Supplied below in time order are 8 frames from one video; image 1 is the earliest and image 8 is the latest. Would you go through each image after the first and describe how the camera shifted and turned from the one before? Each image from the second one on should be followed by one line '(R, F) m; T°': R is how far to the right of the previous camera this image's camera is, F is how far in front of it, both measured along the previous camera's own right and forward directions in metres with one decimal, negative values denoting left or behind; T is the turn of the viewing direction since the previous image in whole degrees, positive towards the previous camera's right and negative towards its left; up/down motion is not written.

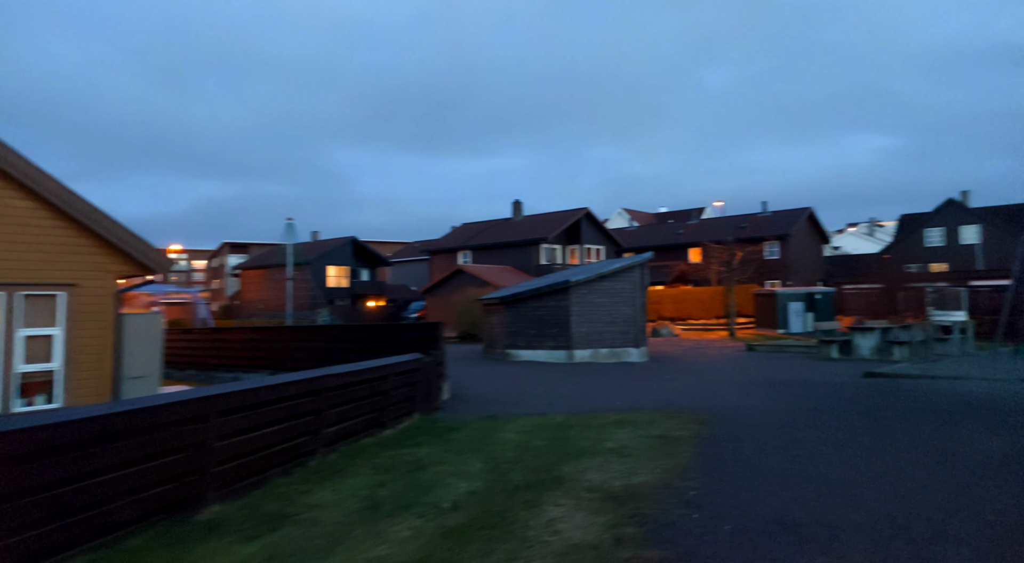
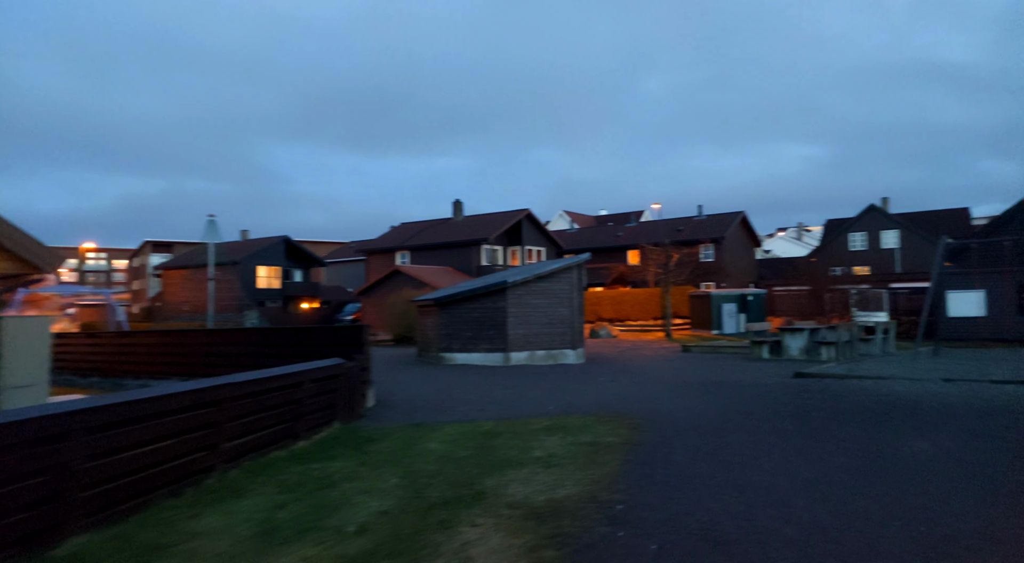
(+0.2, +0.4) m; +5°
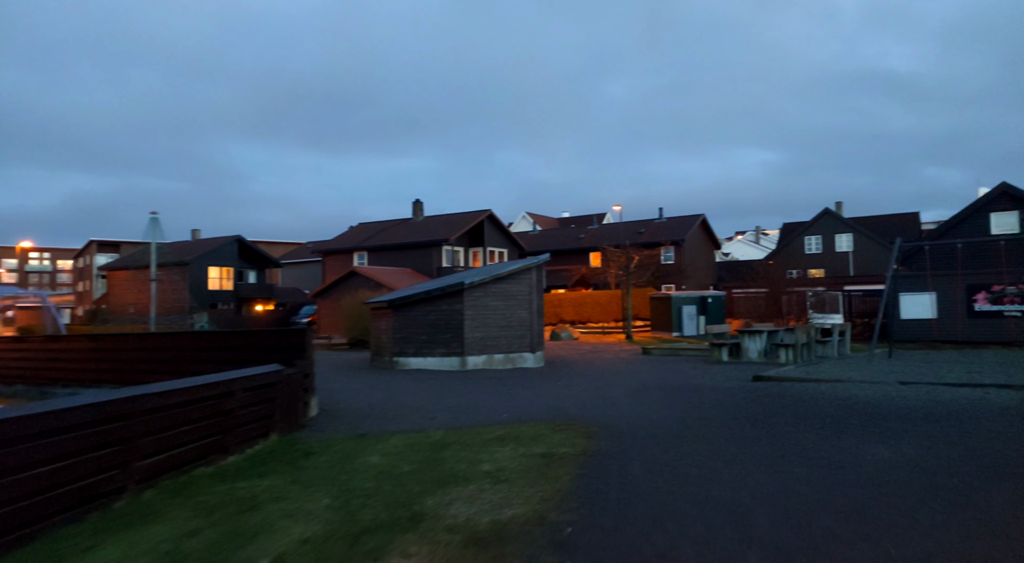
(+0.2, +0.5) m; +3°
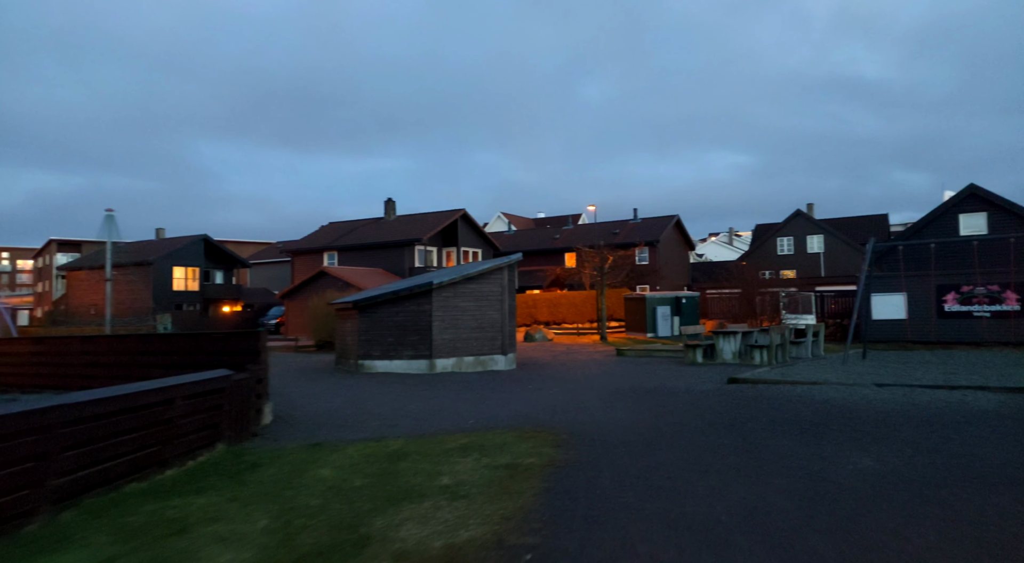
(+0.1, +0.5) m; +2°
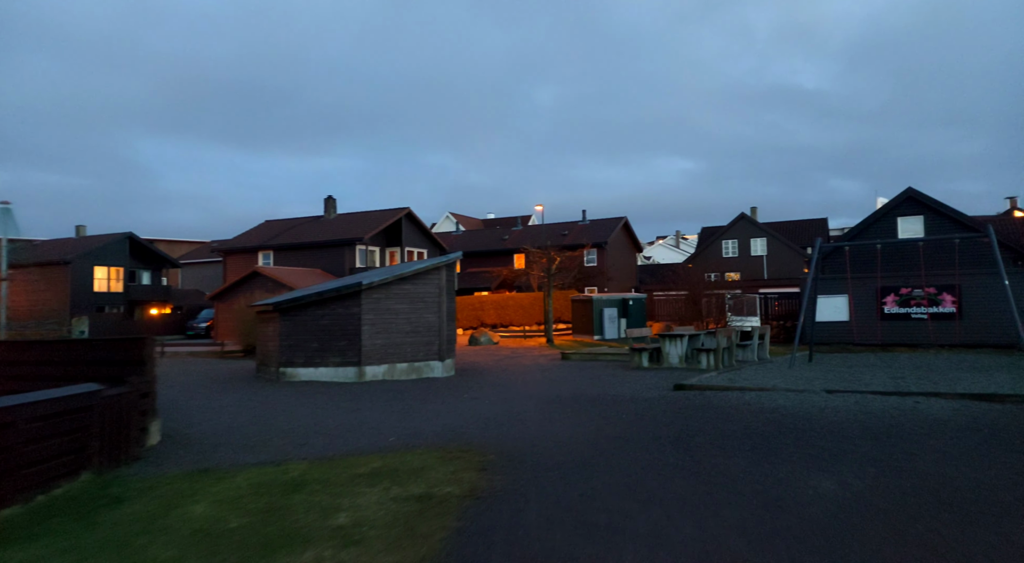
(+0.3, +1.0) m; +4°
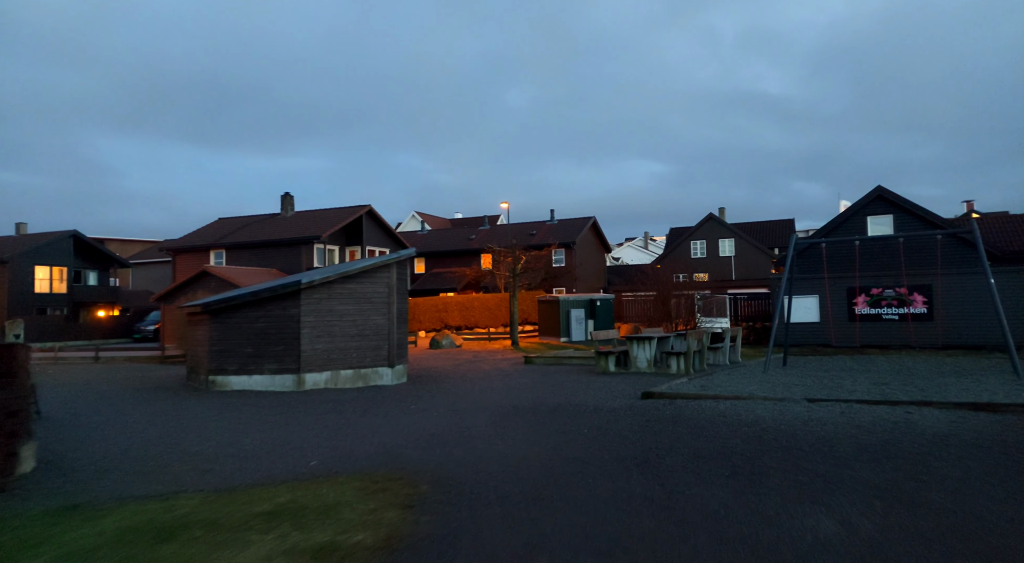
(+0.3, +1.3) m; +2°
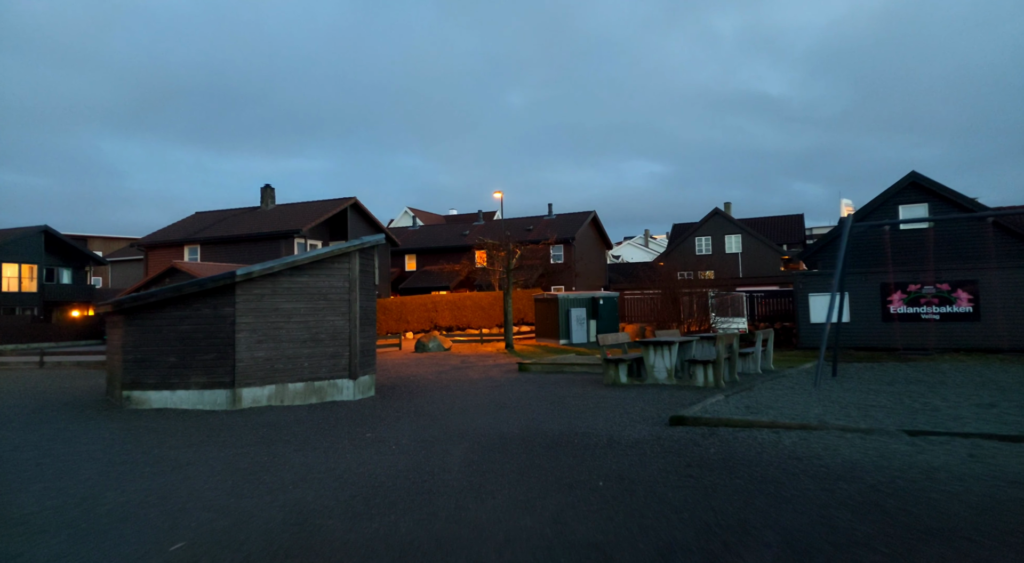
(+0.2, +2.9) m; 0°
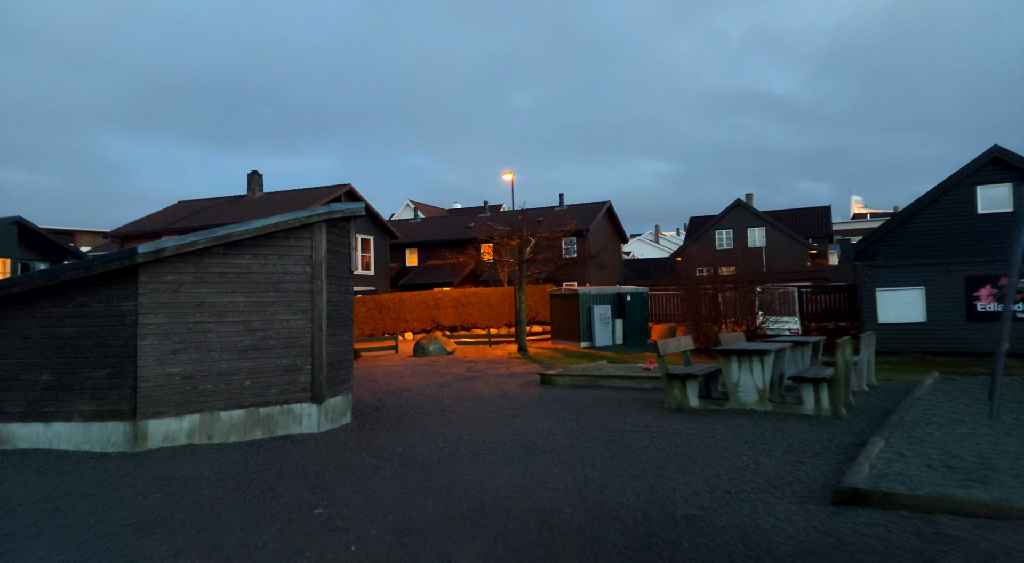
(-0.3, +3.8) m; 0°
